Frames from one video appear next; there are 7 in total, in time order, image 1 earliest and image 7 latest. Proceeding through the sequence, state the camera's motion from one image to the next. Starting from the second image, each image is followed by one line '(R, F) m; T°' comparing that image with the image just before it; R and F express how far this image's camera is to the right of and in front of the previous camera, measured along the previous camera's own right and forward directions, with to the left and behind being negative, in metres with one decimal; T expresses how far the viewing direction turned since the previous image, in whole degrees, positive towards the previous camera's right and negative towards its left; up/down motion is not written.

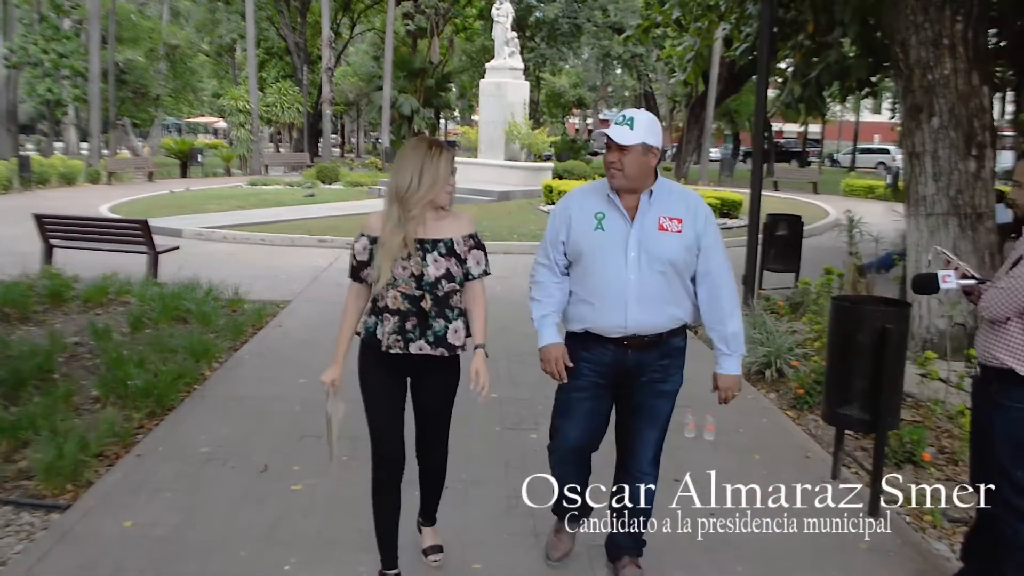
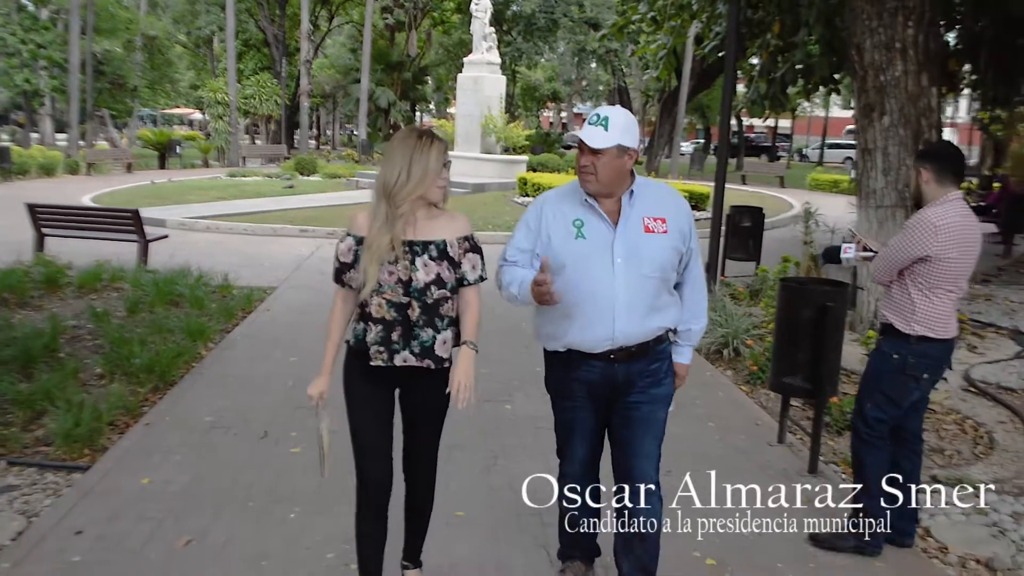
(0.0, -0.5) m; +1°
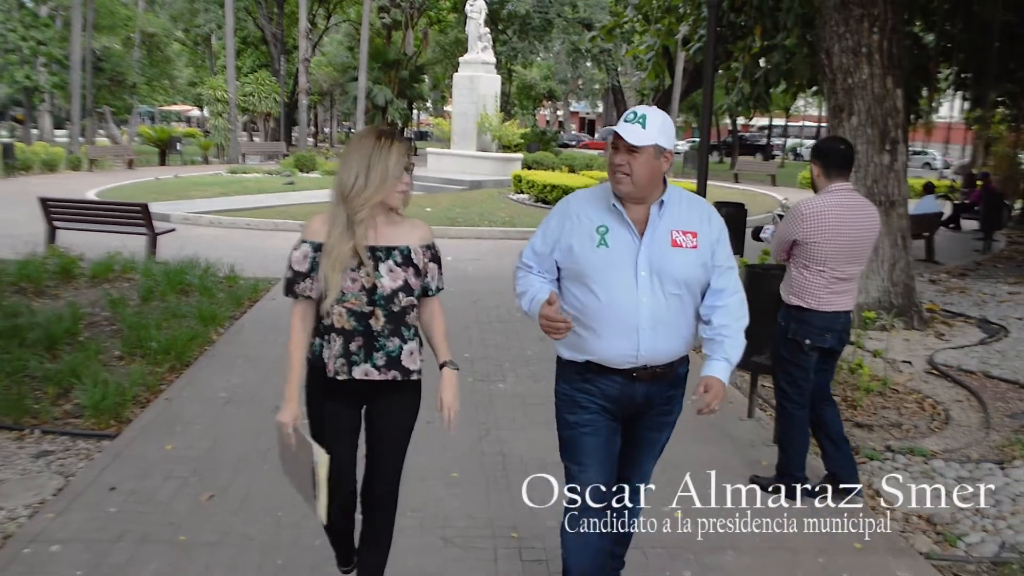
(0.0, -0.5) m; 0°
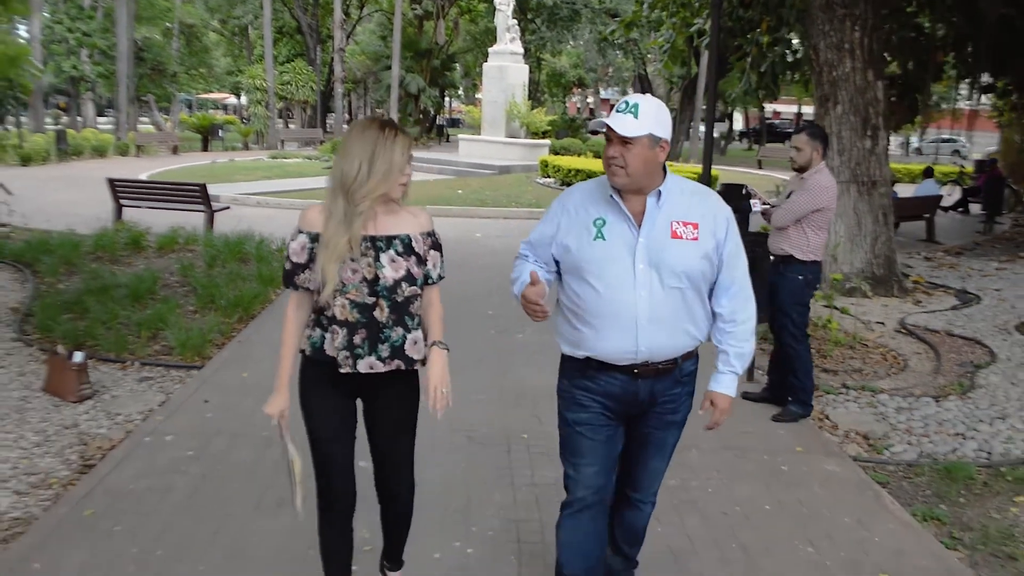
(+0.1, -1.1) m; -2°
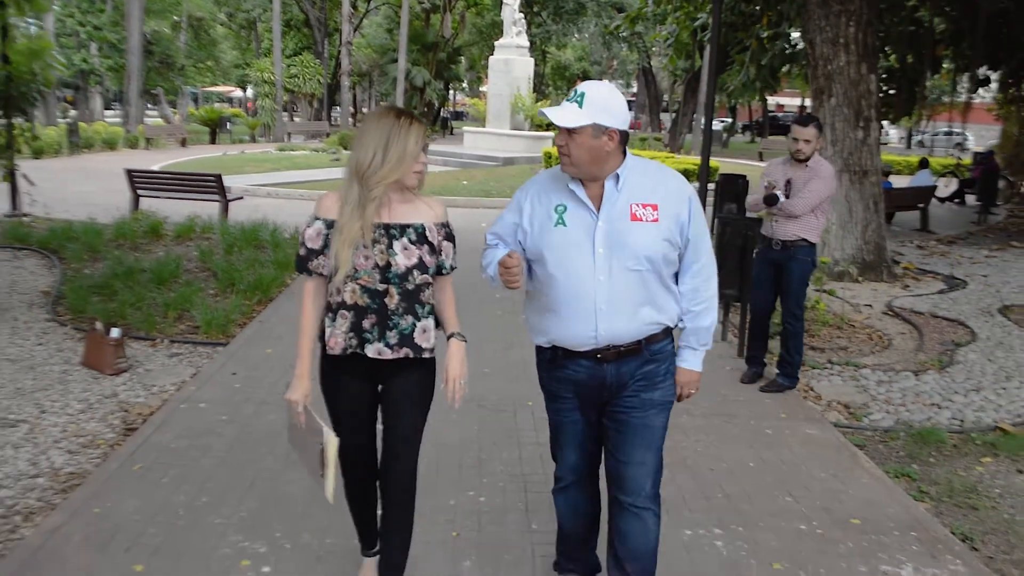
(0.0, -0.4) m; 0°
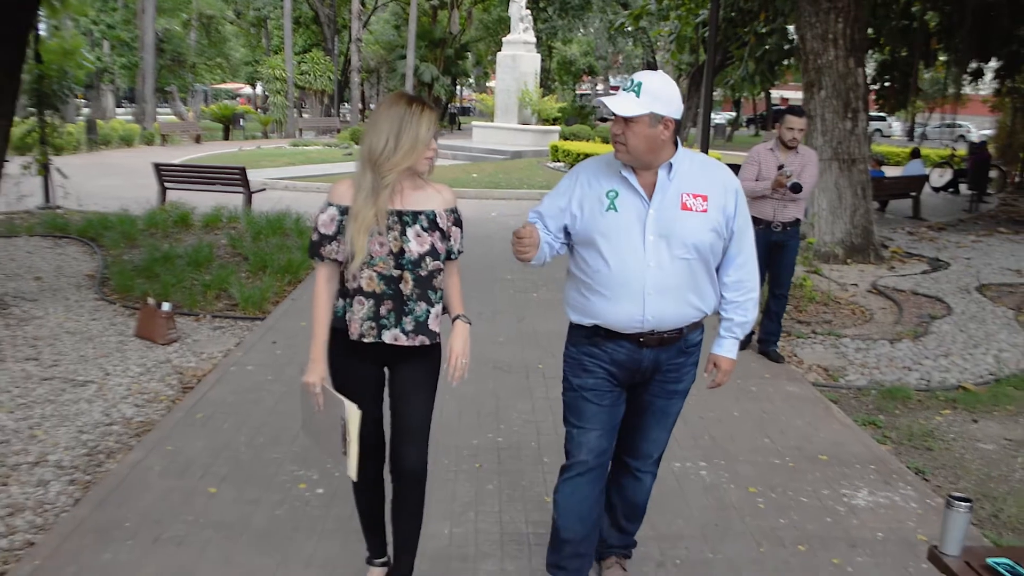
(0.0, -0.7) m; 0°
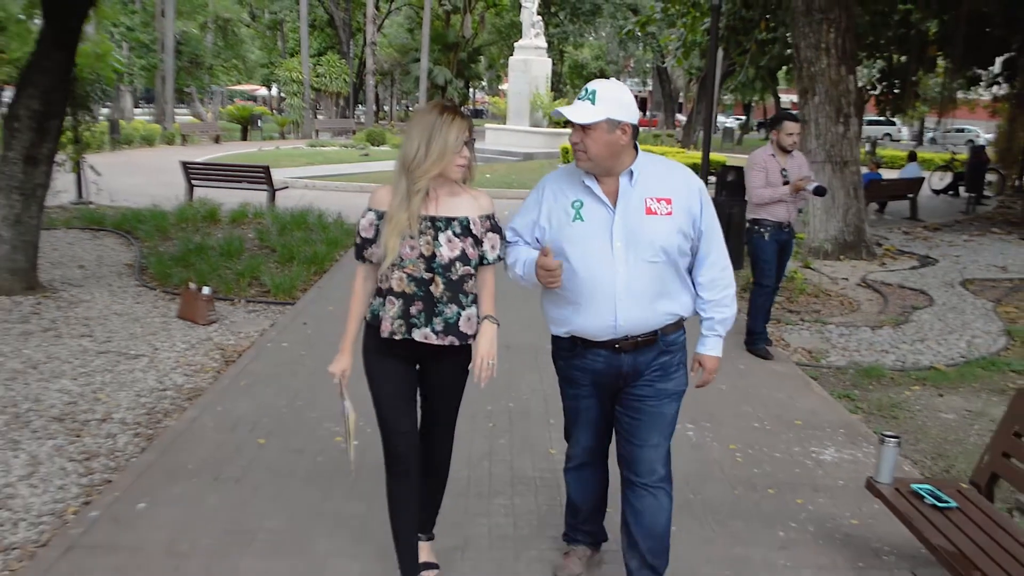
(0.0, -0.6) m; -1°
